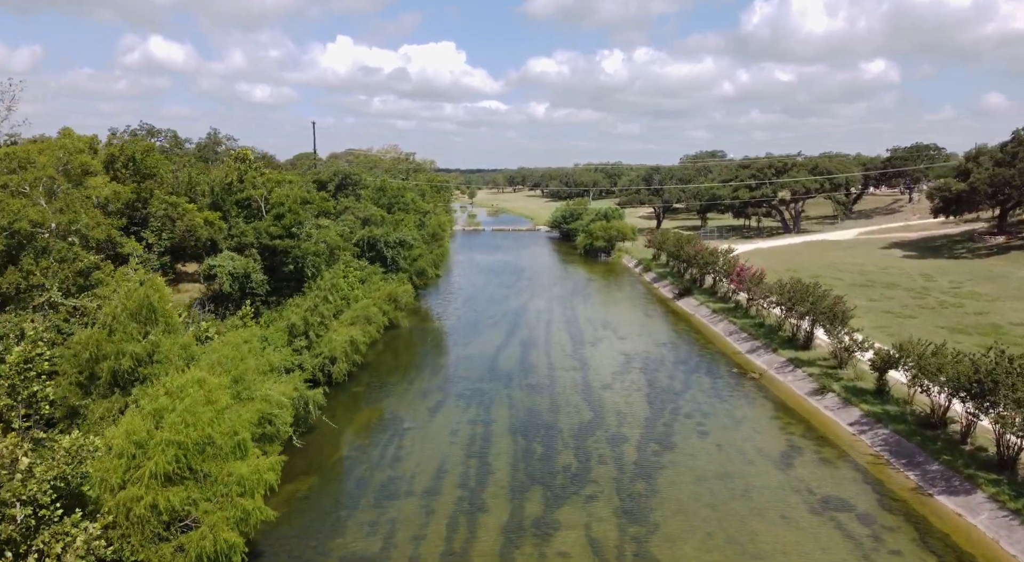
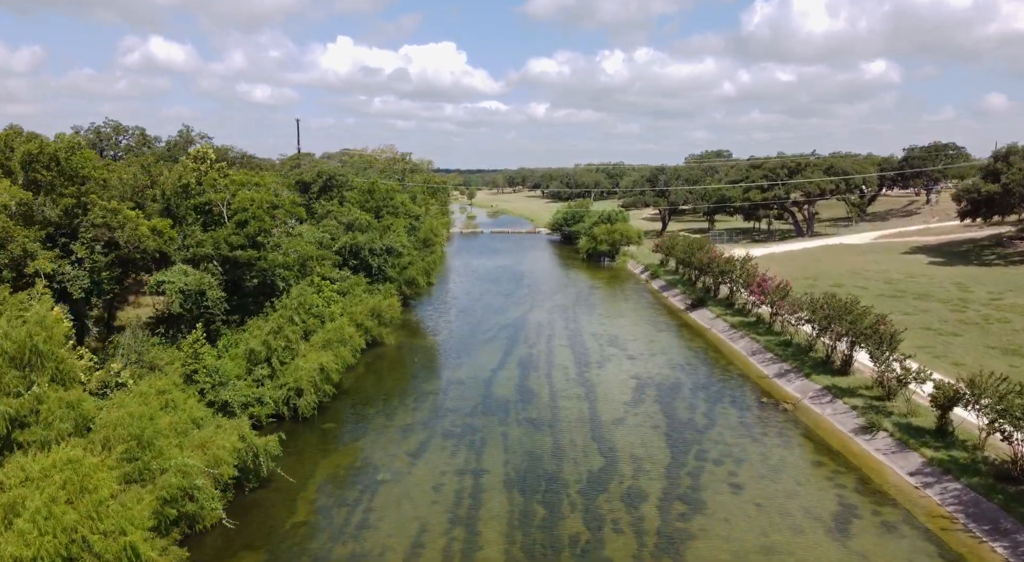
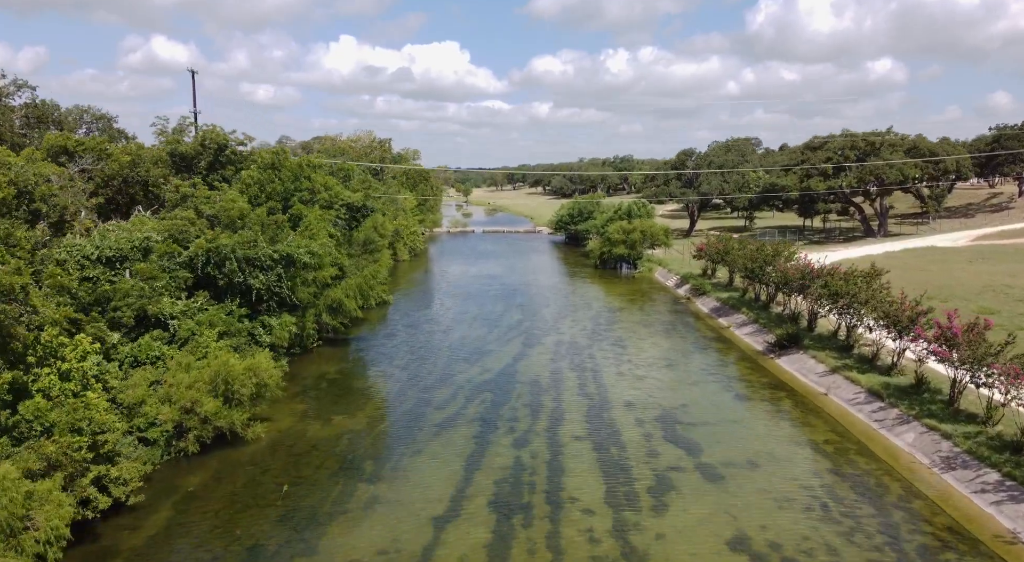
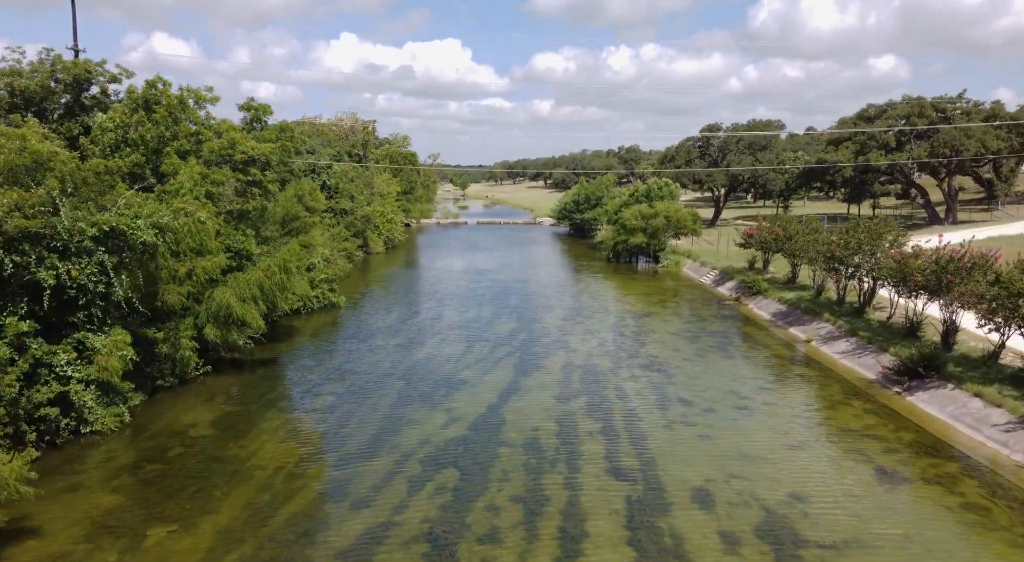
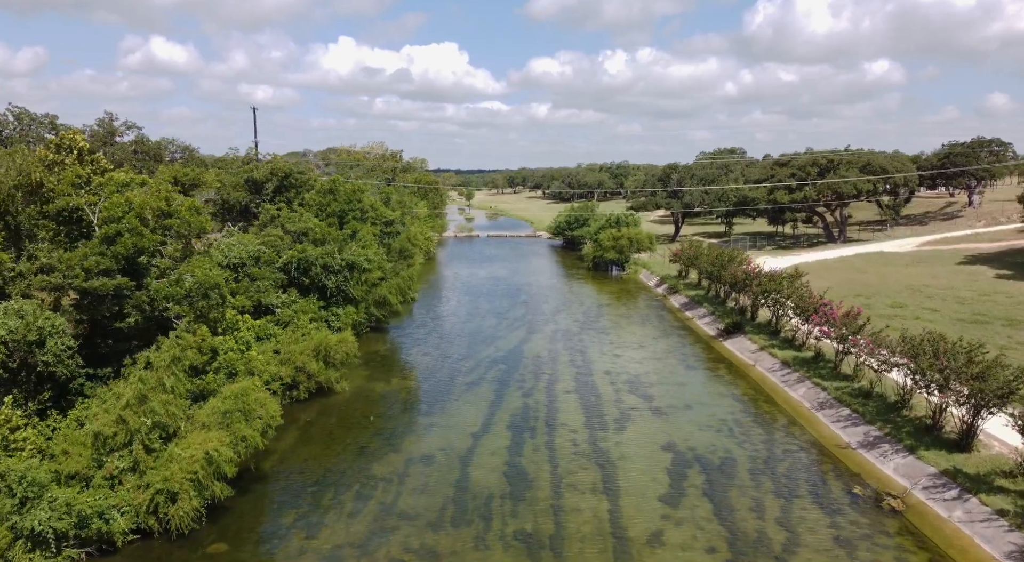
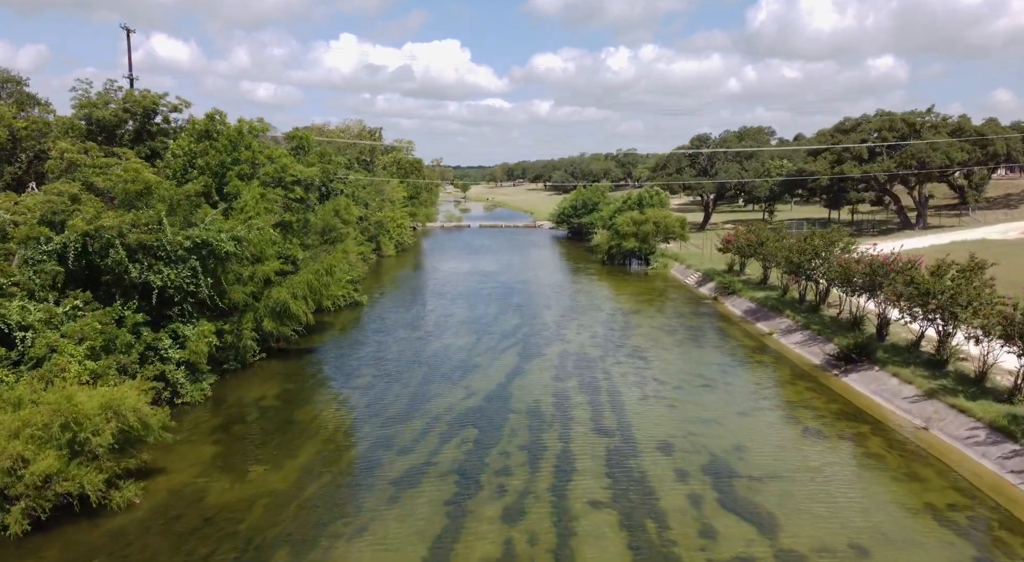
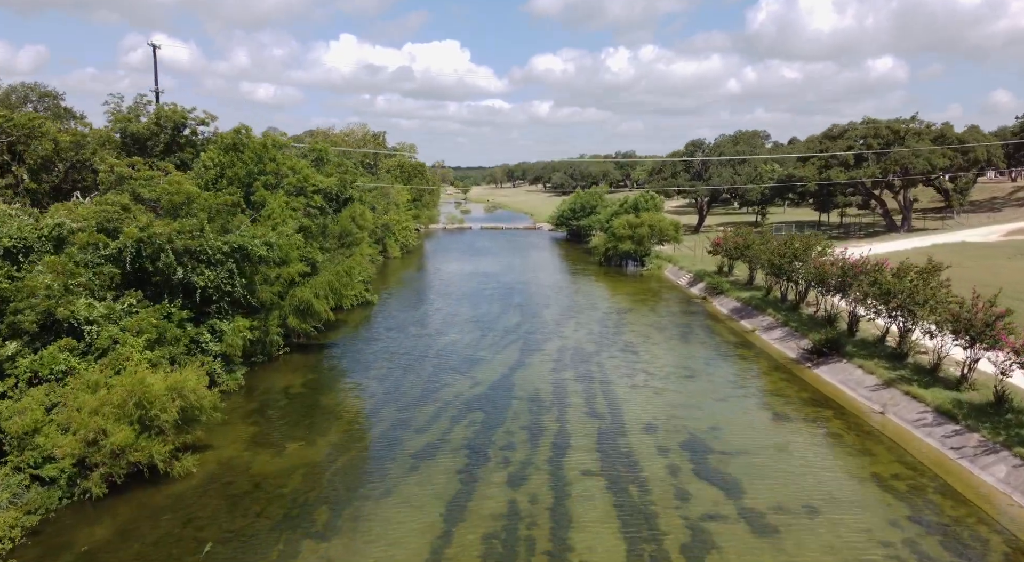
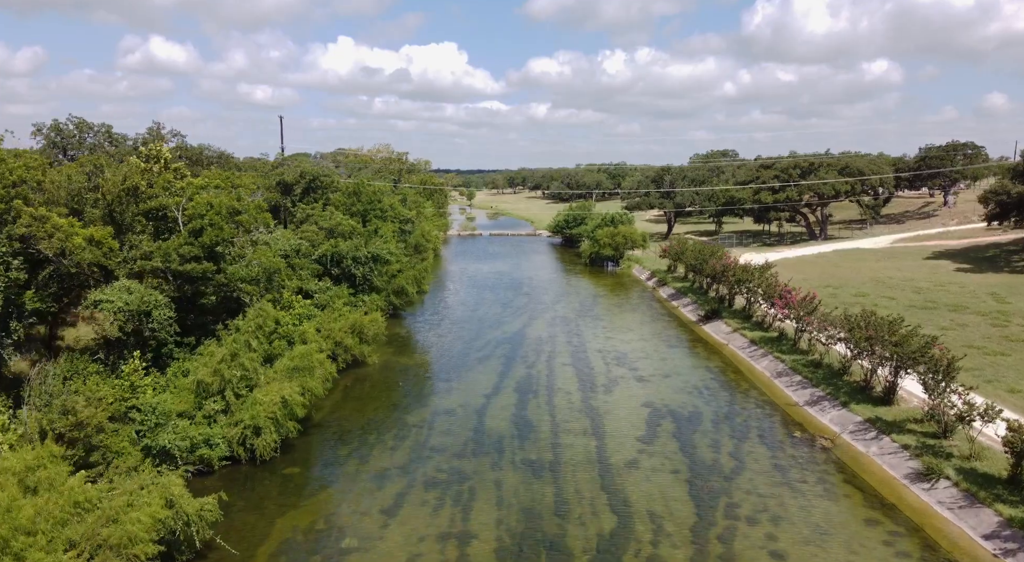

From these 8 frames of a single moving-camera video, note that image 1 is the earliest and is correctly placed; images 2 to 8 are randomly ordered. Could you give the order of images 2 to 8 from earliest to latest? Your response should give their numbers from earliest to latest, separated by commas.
2, 8, 5, 3, 7, 6, 4
